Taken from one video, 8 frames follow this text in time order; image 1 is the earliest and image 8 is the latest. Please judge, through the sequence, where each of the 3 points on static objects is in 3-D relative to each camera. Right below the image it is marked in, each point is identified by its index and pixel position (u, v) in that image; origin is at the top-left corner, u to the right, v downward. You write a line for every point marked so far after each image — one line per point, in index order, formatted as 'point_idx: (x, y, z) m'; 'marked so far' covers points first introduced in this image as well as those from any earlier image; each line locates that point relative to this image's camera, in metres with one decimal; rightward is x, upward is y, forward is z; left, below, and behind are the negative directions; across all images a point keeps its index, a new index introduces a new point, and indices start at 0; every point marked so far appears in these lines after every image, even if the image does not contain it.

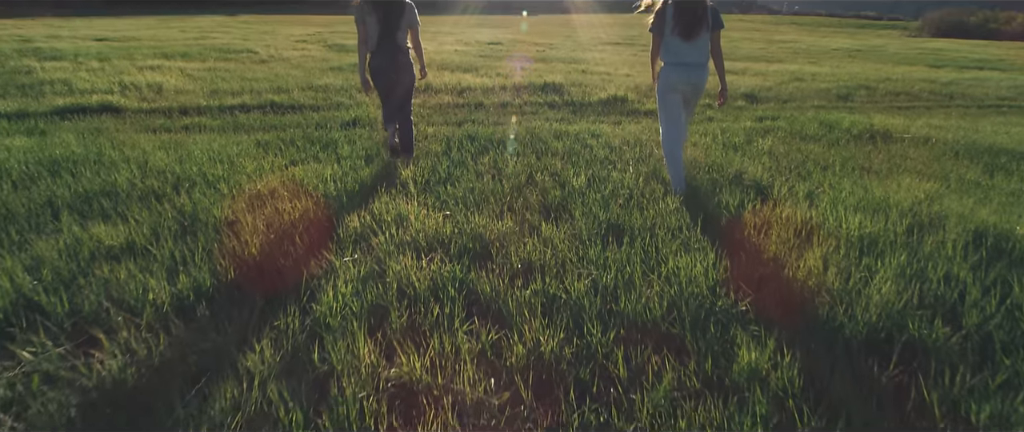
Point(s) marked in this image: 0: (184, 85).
0: (-8.6, +3.4, +14.1) m
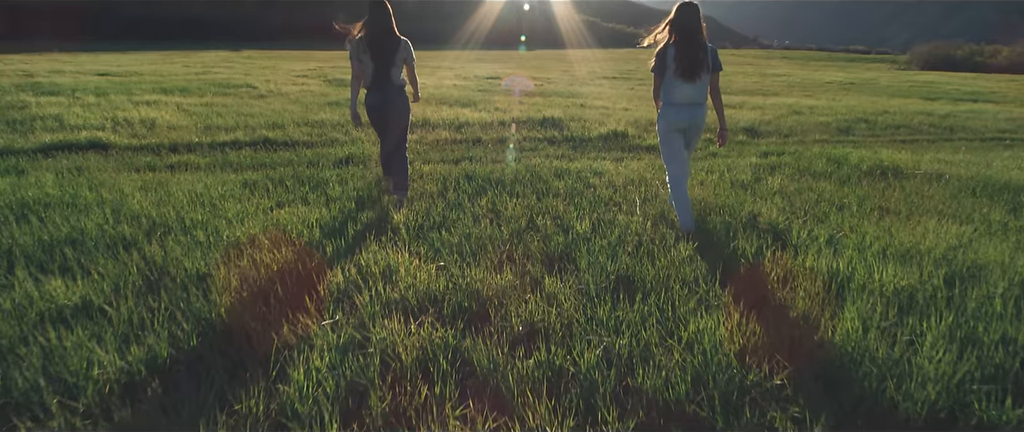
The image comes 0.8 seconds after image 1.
0: (-8.6, +2.5, +14.0) m
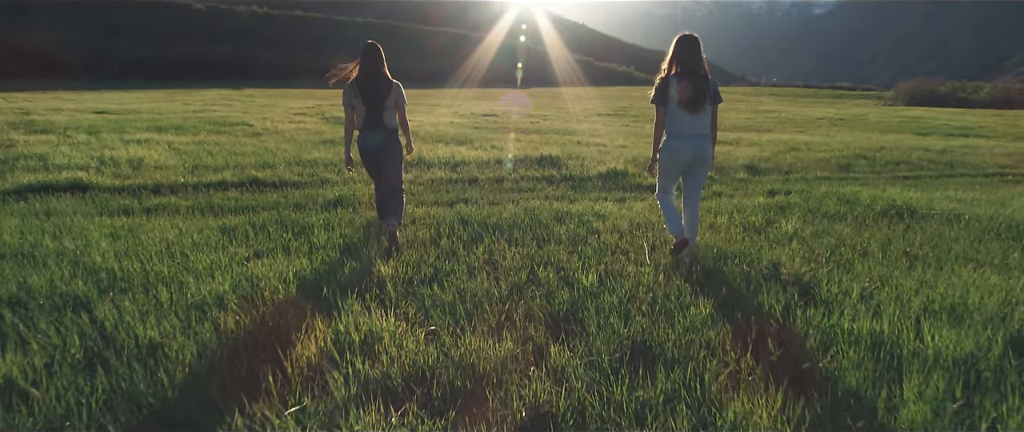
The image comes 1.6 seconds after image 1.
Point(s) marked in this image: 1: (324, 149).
0: (-8.7, +1.4, +13.6) m
1: (-5.8, +2.1, +16.7) m
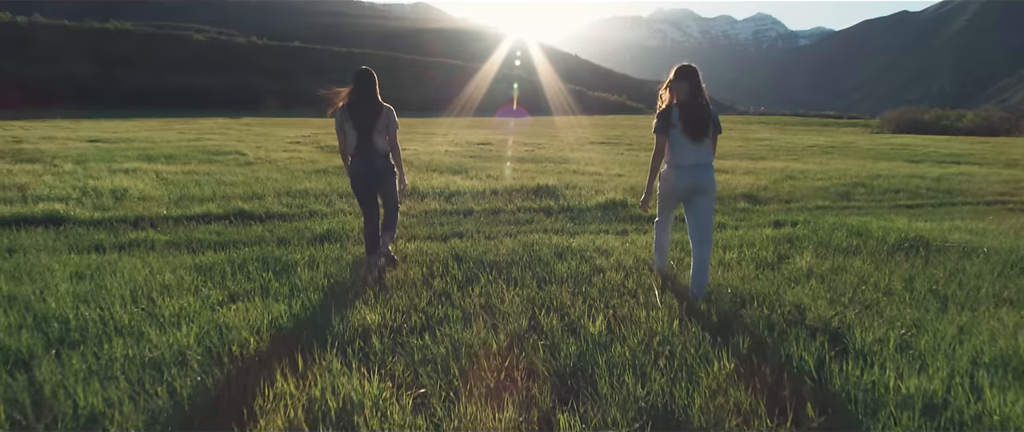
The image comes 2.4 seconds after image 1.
0: (-8.8, +0.6, +13.2) m
1: (-5.9, +1.1, +16.4) m
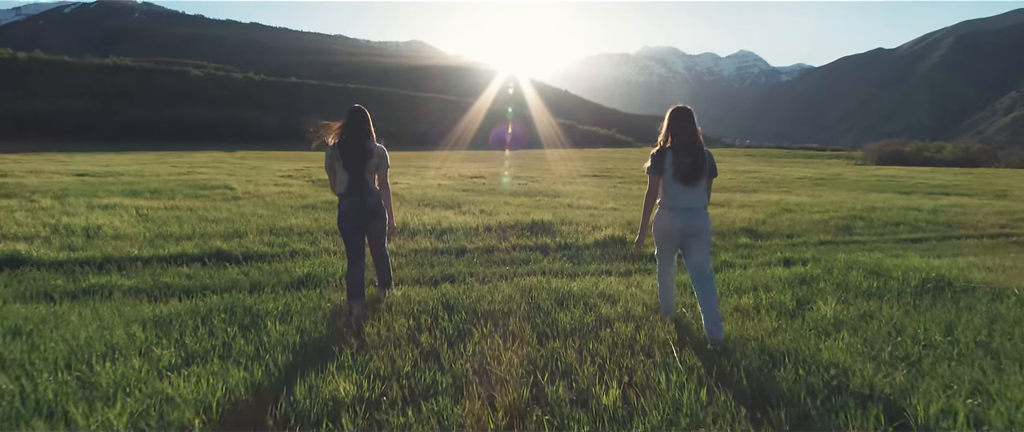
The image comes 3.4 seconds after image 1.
0: (-8.9, -0.3, +12.6) m
1: (-6.1, +0.1, +15.8) m
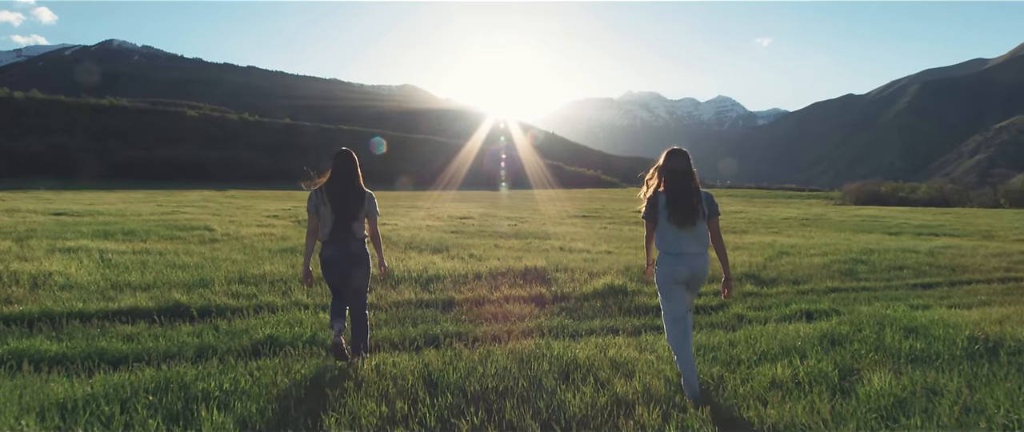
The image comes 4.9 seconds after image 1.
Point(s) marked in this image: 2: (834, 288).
0: (-9.1, -1.3, +11.5) m
1: (-6.4, -1.2, +14.8) m
2: (+7.8, -1.8, +13.1) m
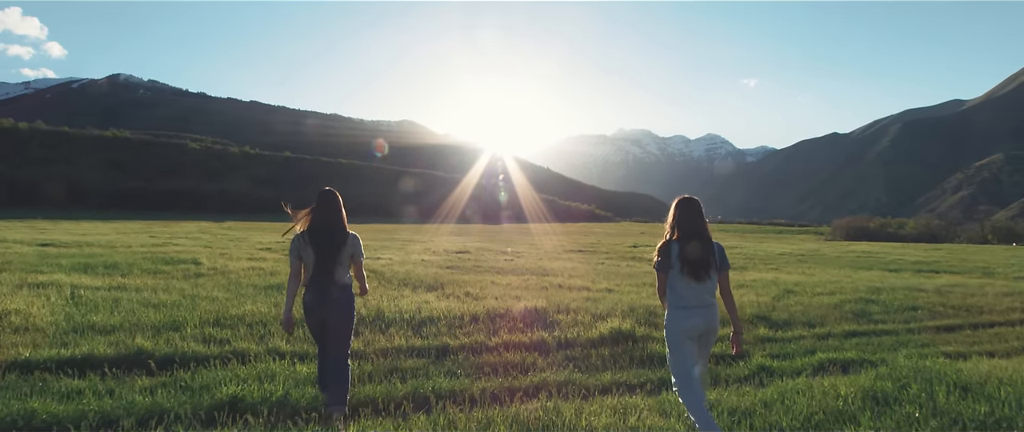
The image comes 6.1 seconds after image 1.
0: (-9.1, -1.9, +10.6) m
1: (-6.4, -2.1, +13.9) m
2: (+7.8, -2.7, +12.3) m
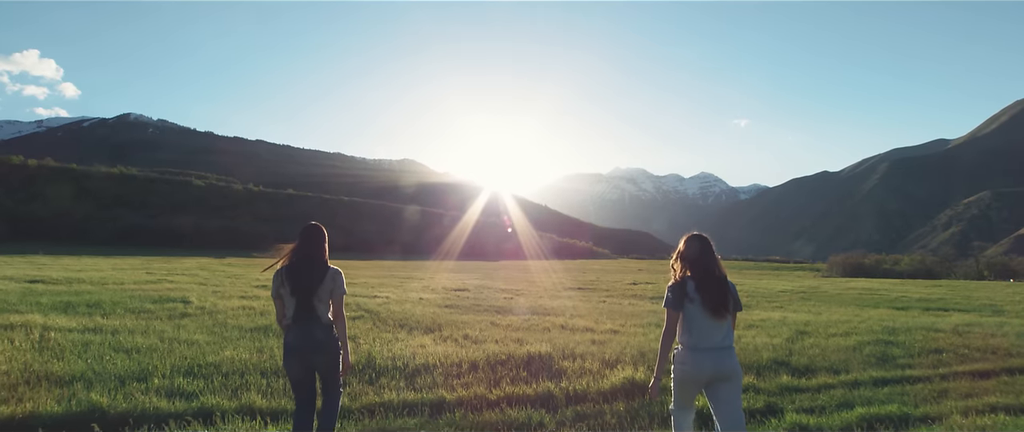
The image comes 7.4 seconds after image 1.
0: (-9.1, -2.6, +9.6) m
1: (-6.4, -3.0, +13.0) m
2: (+7.9, -3.5, +11.4) m
